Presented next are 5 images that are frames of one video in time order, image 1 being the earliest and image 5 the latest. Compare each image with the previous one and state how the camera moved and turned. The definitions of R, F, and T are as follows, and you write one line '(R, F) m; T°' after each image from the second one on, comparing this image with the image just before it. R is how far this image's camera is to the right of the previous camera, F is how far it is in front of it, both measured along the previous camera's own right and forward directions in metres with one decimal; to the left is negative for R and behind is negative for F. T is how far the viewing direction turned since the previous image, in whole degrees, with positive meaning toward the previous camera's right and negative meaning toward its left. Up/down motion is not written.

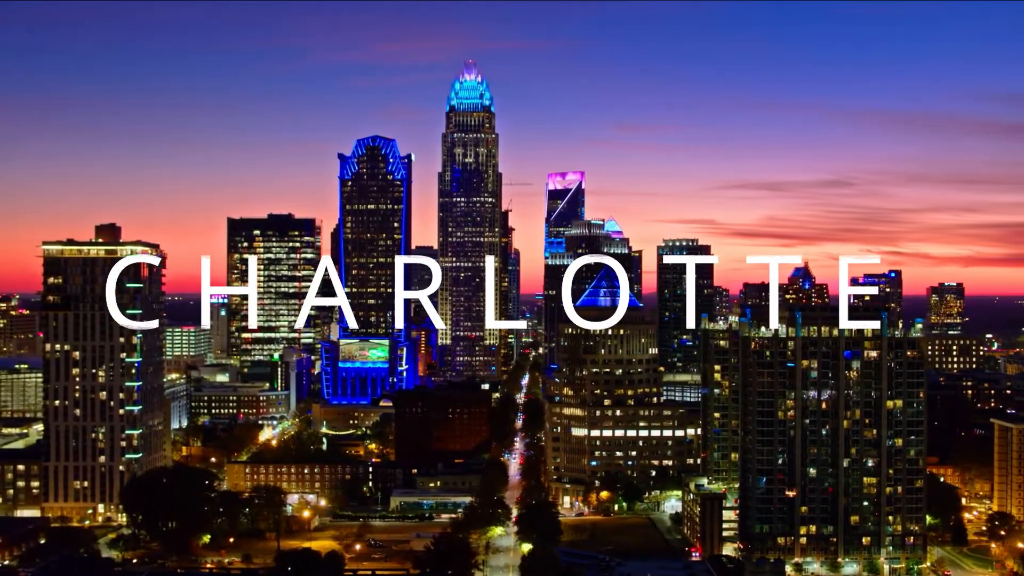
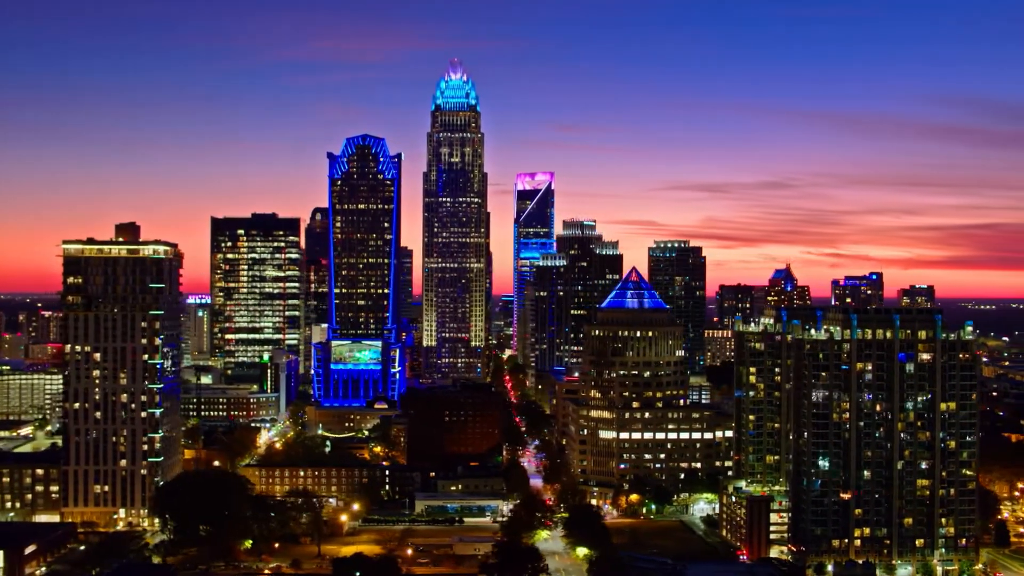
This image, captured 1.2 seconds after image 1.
(-7.0, +1.1) m; +2°
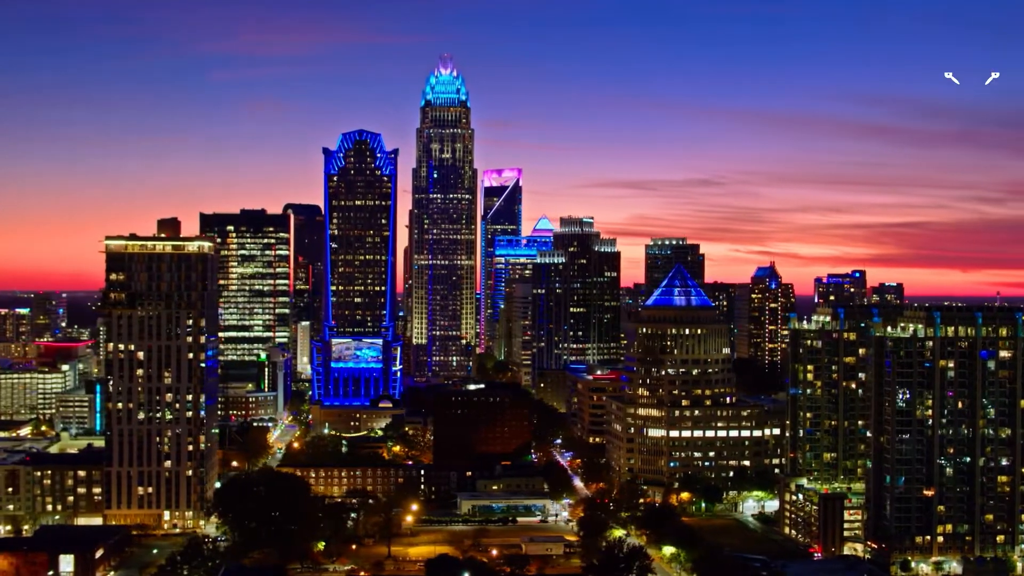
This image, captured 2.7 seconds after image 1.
(-9.6, +1.2) m; +3°
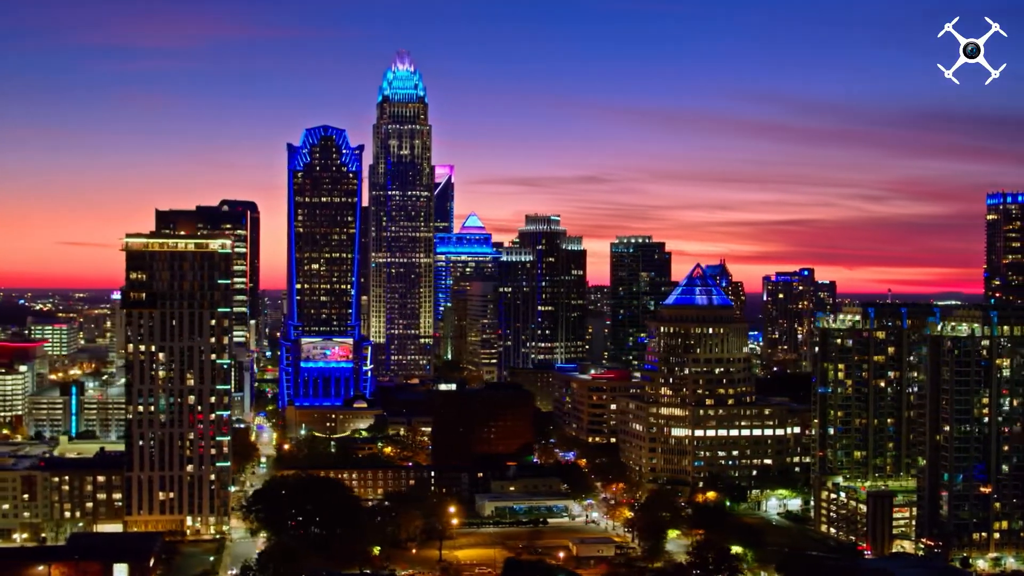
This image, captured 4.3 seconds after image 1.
(-10.8, +1.4) m; +4°
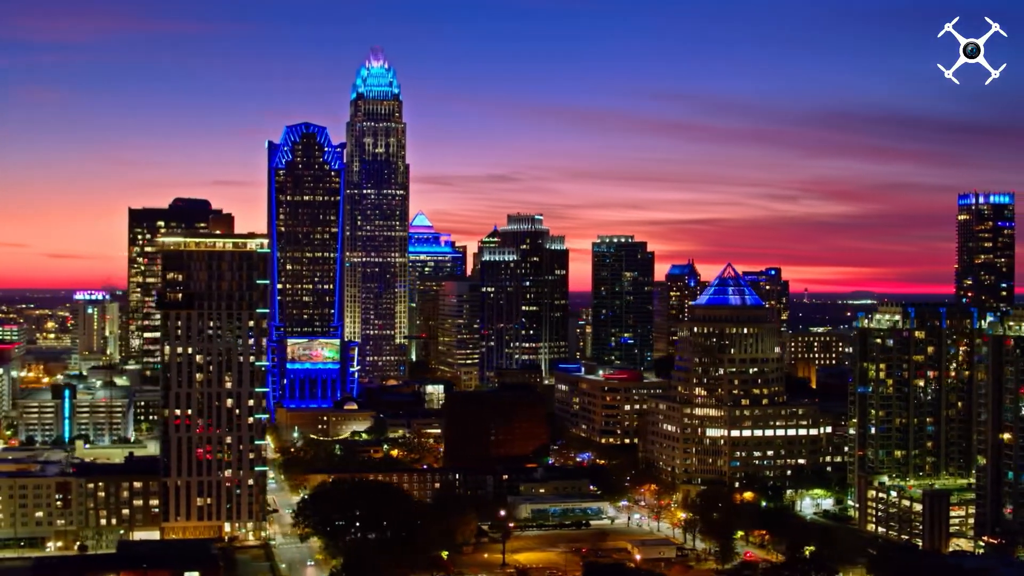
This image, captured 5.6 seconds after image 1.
(-9.9, +1.4) m; +3°
